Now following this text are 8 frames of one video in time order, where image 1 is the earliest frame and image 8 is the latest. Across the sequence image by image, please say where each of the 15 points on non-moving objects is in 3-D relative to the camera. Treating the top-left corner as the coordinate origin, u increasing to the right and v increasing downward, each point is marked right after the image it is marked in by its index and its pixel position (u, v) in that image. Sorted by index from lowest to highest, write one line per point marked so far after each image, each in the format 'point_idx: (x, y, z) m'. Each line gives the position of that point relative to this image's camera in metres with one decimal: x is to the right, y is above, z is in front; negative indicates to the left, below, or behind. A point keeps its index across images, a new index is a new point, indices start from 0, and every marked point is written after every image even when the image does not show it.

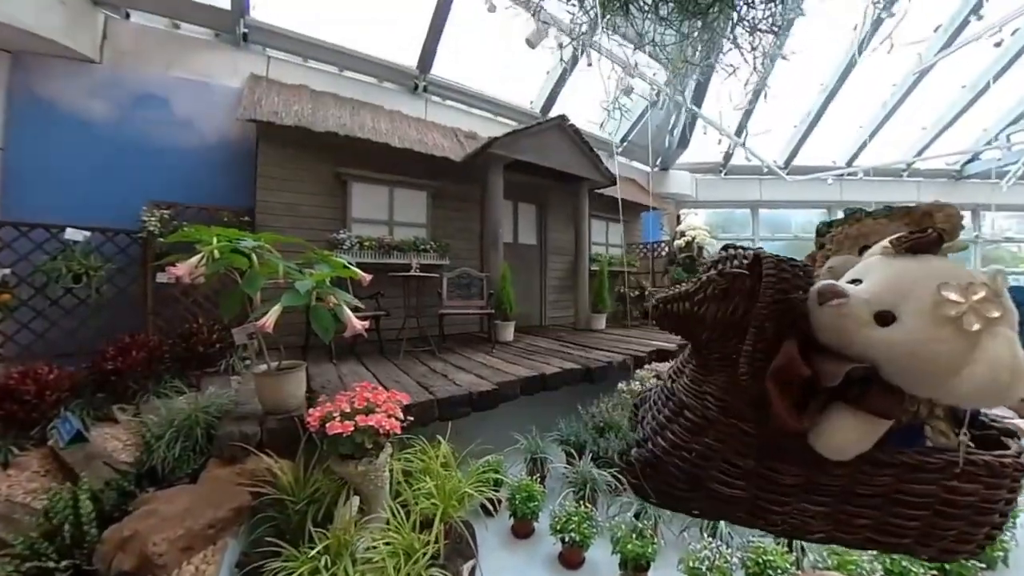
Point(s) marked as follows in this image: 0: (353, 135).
0: (-1.7, +1.6, +4.5) m
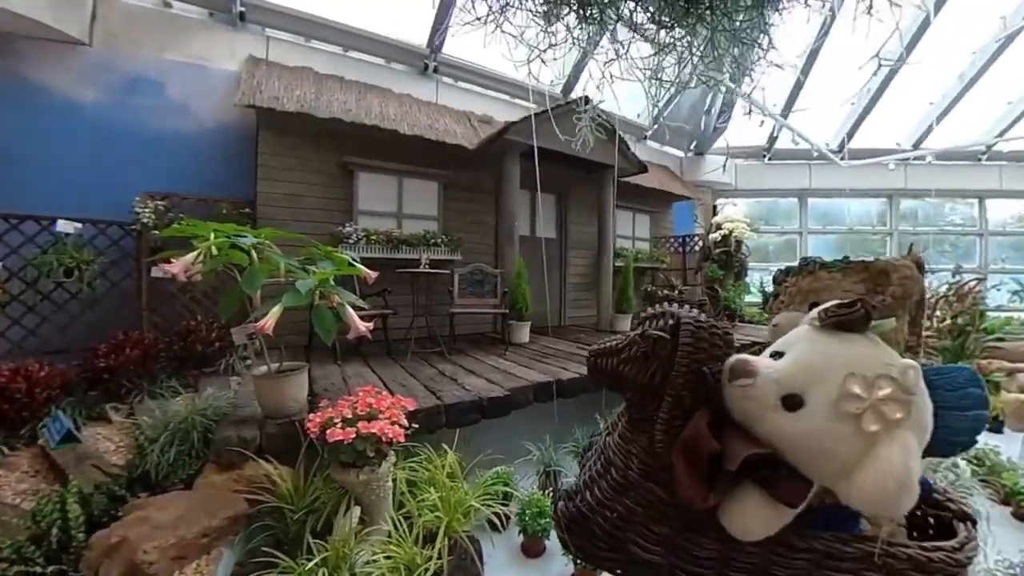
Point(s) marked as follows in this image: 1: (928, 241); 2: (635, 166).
0: (-1.5, +1.6, +4.2) m
1: (+7.9, +0.9, +7.9) m
2: (+1.4, +1.4, +4.8) m
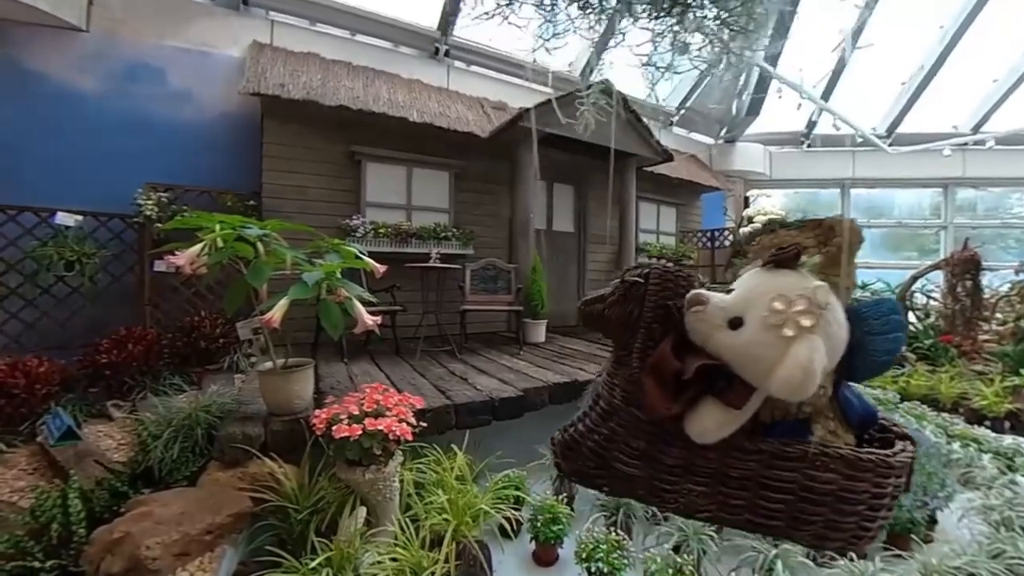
0: (-1.4, +1.7, +4.0) m
1: (+8.2, +0.9, +7.3) m
2: (+1.6, +1.4, +4.5) m
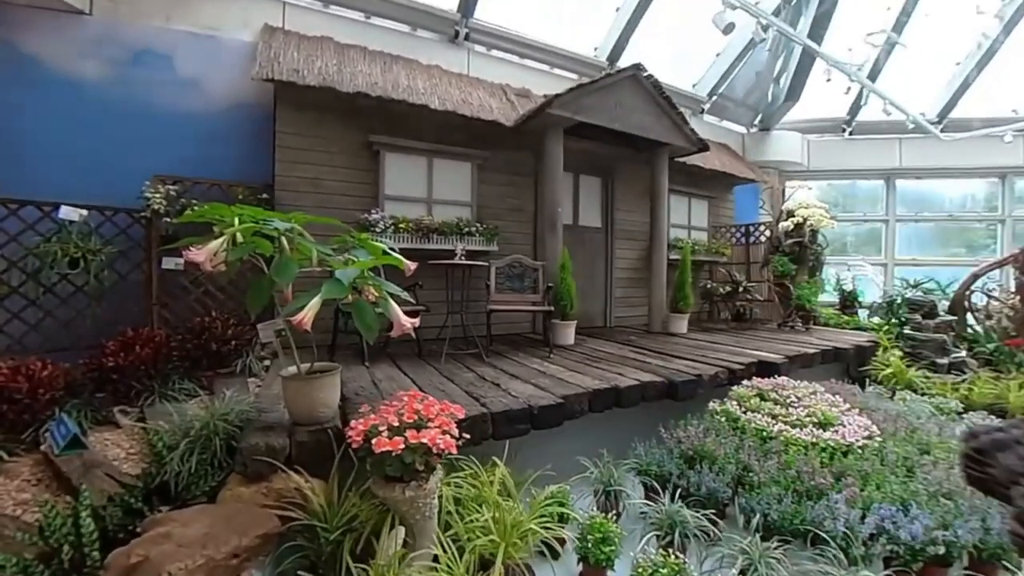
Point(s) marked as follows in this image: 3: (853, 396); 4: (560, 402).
0: (-1.1, +1.7, +3.7) m
1: (+8.5, +1.0, +7.0) m
2: (+1.8, +1.5, +4.2) m
3: (+2.7, -0.9, +3.3) m
4: (+0.3, -0.8, +2.8) m
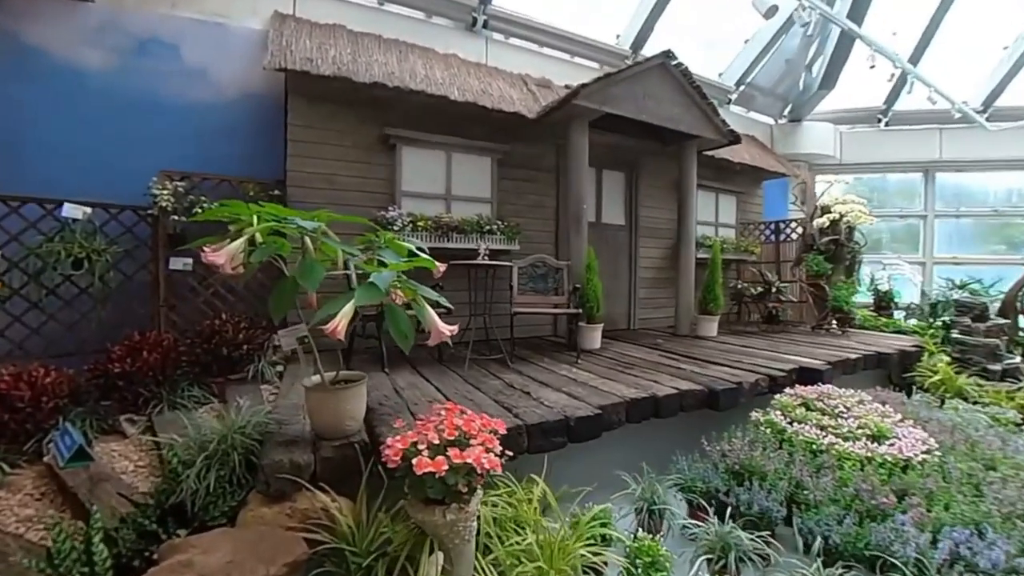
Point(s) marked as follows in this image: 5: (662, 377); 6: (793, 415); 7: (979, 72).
0: (-0.9, +1.7, +3.5) m
1: (+8.7, +1.0, +6.9) m
2: (+2.1, +1.5, +4.1) m
3: (+2.9, -0.9, +3.1) m
4: (+0.5, -0.8, +2.6) m
5: (+1.1, -0.7, +3.1) m
6: (+1.9, -0.9, +2.8) m
7: (+6.0, +2.9, +5.6) m
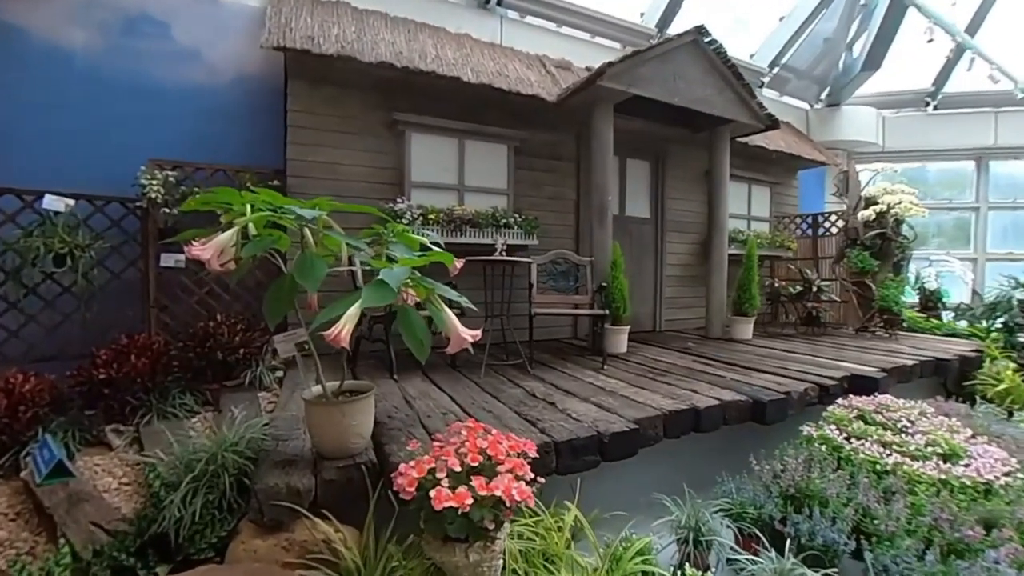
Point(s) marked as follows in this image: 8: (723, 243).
0: (-0.8, +1.7, +3.2) m
1: (+8.9, +1.0, +6.5) m
2: (+2.2, +1.5, +3.7) m
3: (+3.0, -0.9, +2.8) m
4: (+0.7, -0.8, +2.3) m
5: (+1.3, -0.7, +2.8) m
6: (+2.1, -0.9, +2.5) m
7: (+6.2, +2.9, +5.3) m
8: (+1.9, +0.4, +3.8) m
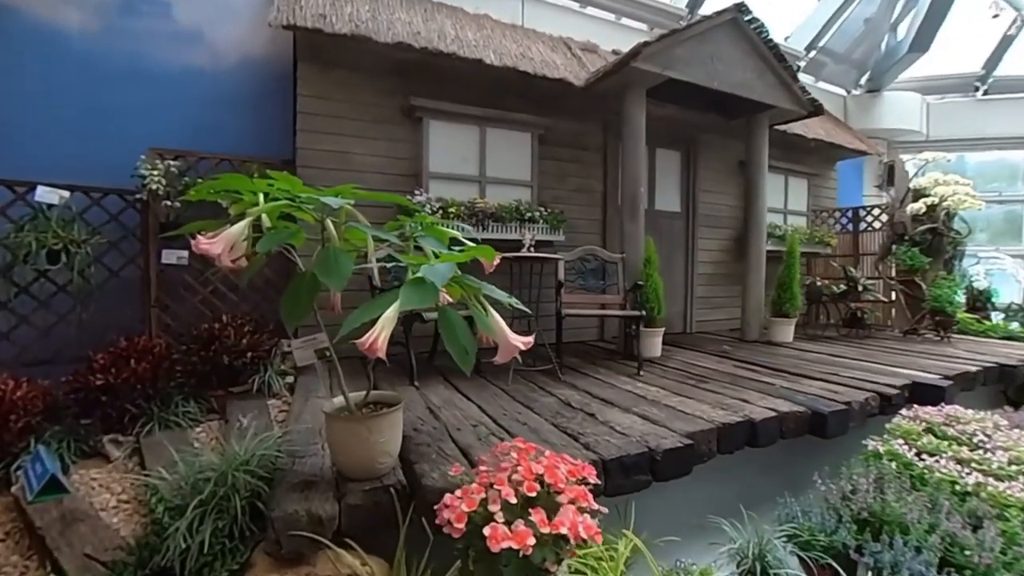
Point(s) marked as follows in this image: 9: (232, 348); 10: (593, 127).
0: (-0.5, +1.7, +3.0) m
1: (+9.1, +1.1, +6.2) m
2: (+2.4, +1.5, +3.5) m
3: (+3.2, -0.9, +2.5) m
4: (+0.9, -0.8, +2.1) m
5: (+1.5, -0.7, +2.6) m
6: (+2.3, -0.9, +2.3) m
7: (+6.4, +2.9, +5.0) m
8: (+2.1, +0.4, +3.6) m
9: (-2.0, -0.4, +3.0) m
10: (+0.7, +1.5, +3.8) m
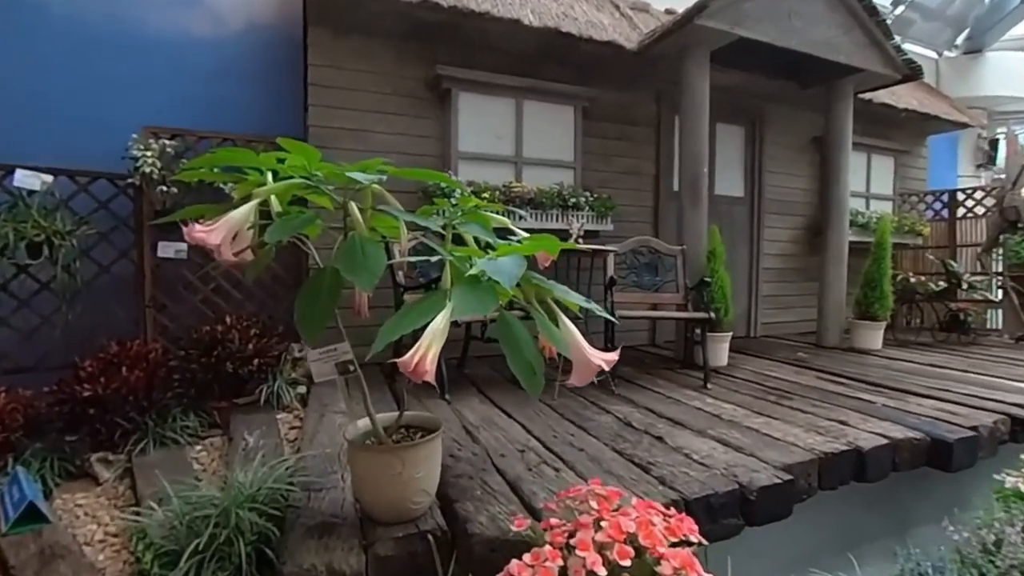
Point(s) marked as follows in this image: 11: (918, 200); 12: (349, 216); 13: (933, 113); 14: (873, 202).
0: (-0.3, +1.7, +2.5) m
1: (+9.5, +1.1, +5.4) m
2: (+2.7, +1.5, +2.9) m
3: (+3.5, -0.9, +2.0) m
4: (+1.1, -0.8, +1.6) m
5: (+1.7, -0.7, +2.1) m
6: (+2.5, -0.9, +1.8) m
7: (+6.8, +3.0, +4.3) m
8: (+2.4, +0.4, +3.1) m
9: (-1.7, -0.4, +2.6) m
10: (+1.0, +1.5, +3.3) m
11: (+3.4, +0.7, +3.5) m
12: (-0.5, +0.2, +1.2) m
13: (+3.3, +1.4, +3.3) m
14: (+2.9, +0.7, +3.4) m
